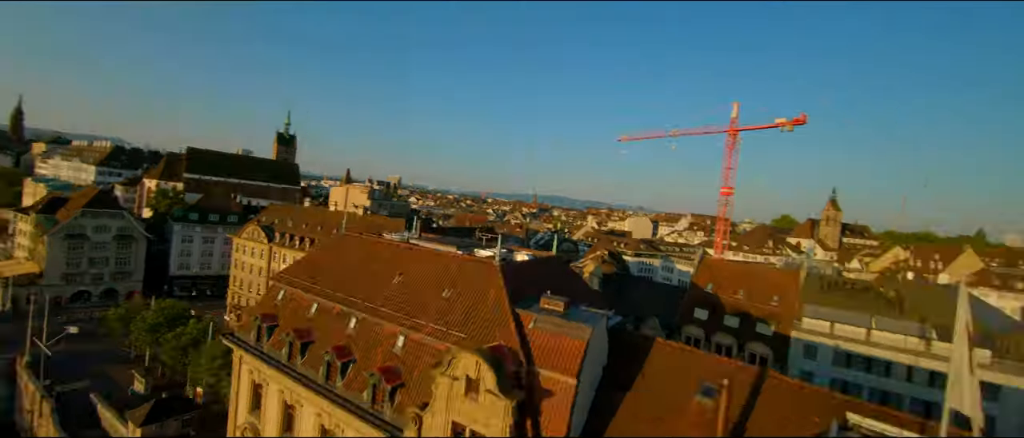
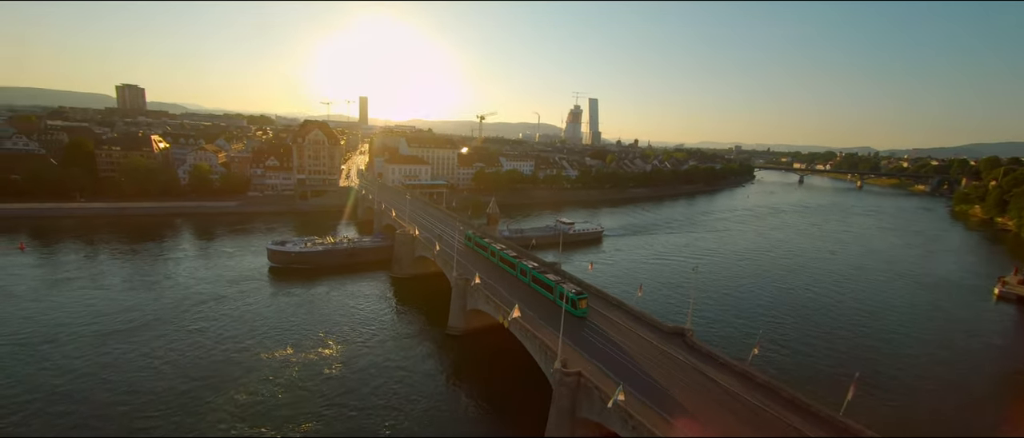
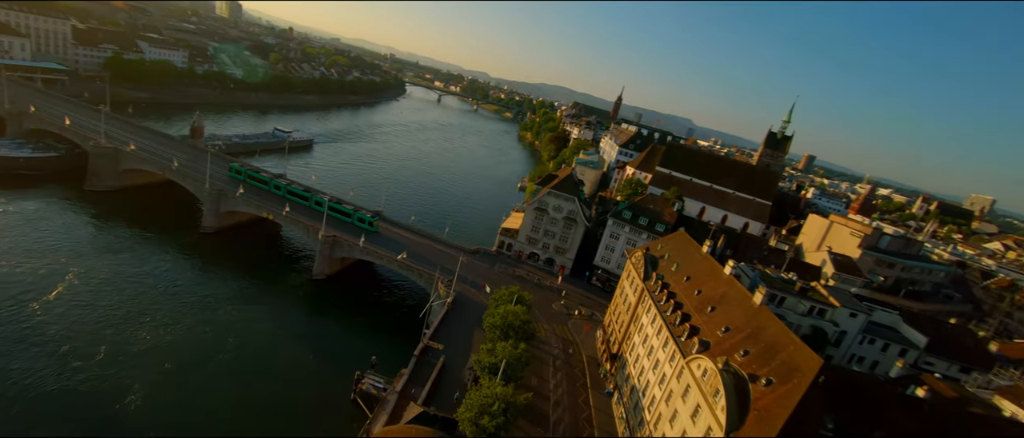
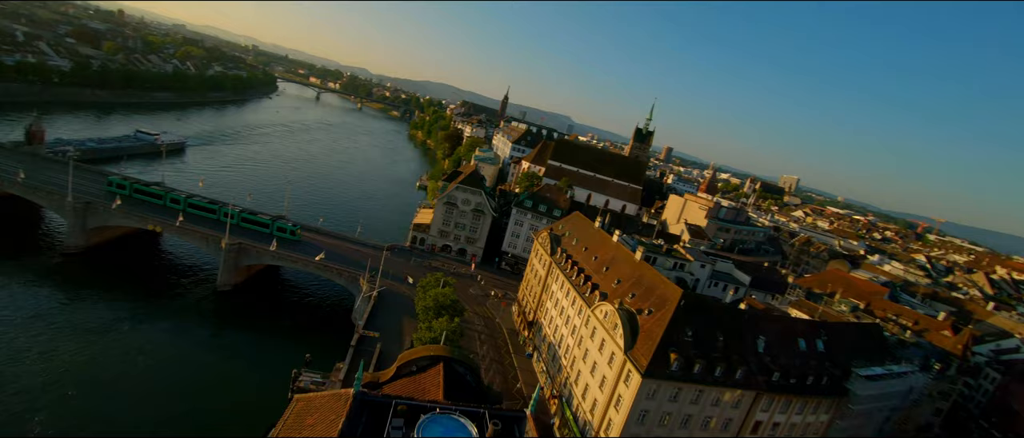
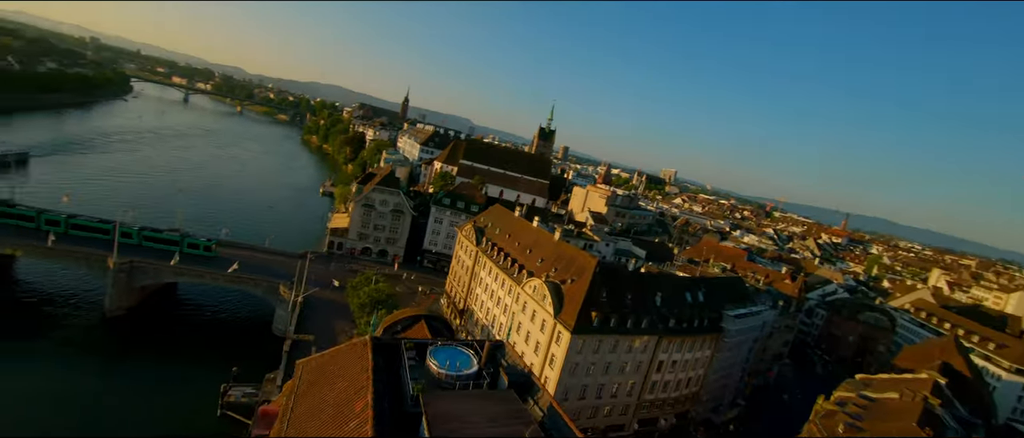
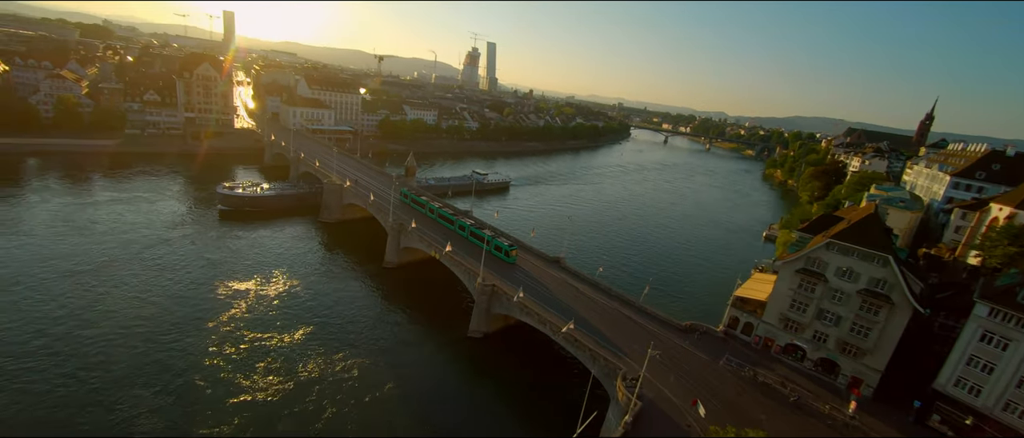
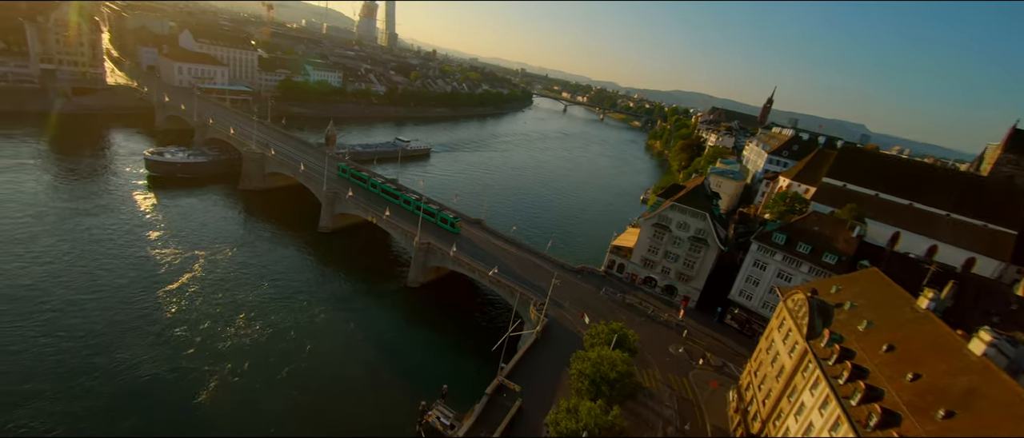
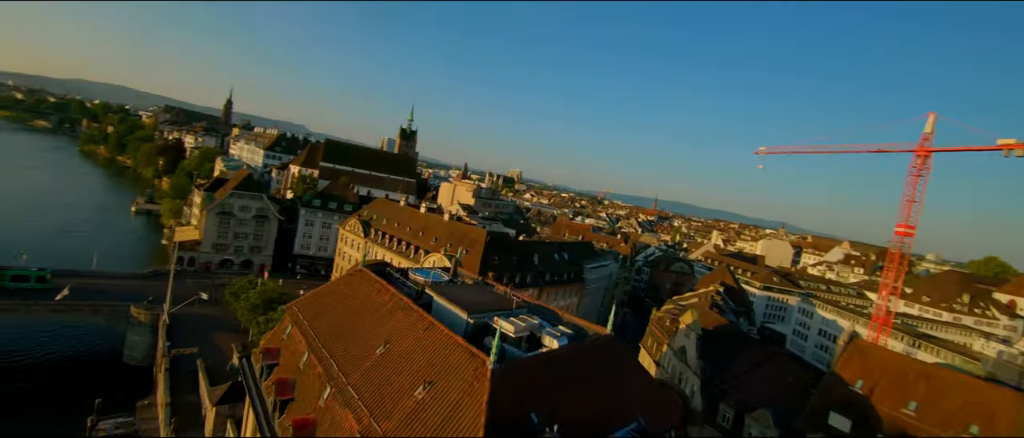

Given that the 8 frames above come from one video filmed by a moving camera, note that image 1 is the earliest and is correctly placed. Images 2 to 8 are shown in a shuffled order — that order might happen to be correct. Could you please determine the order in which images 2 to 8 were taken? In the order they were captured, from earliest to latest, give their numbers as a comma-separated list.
8, 5, 4, 3, 7, 6, 2
